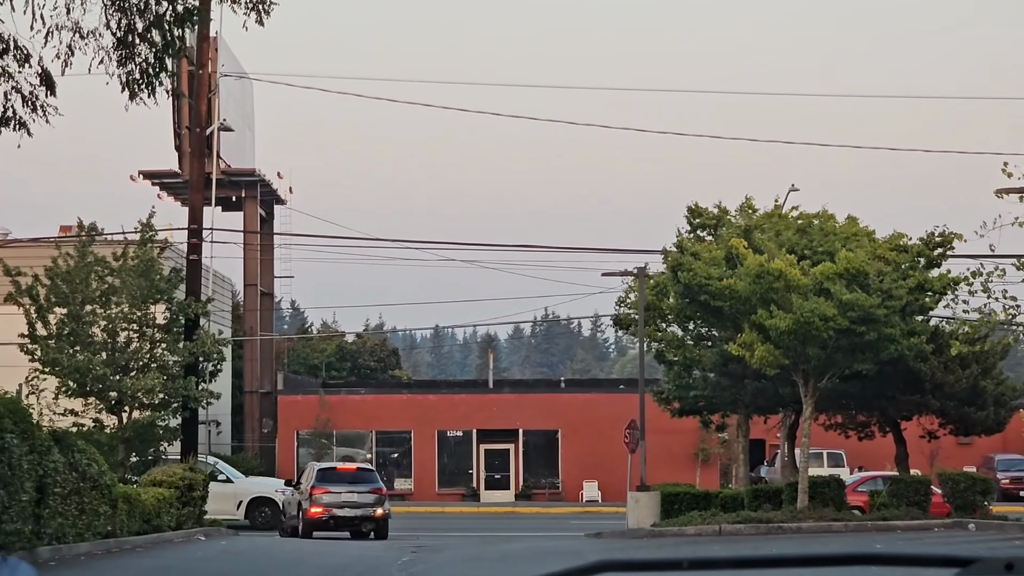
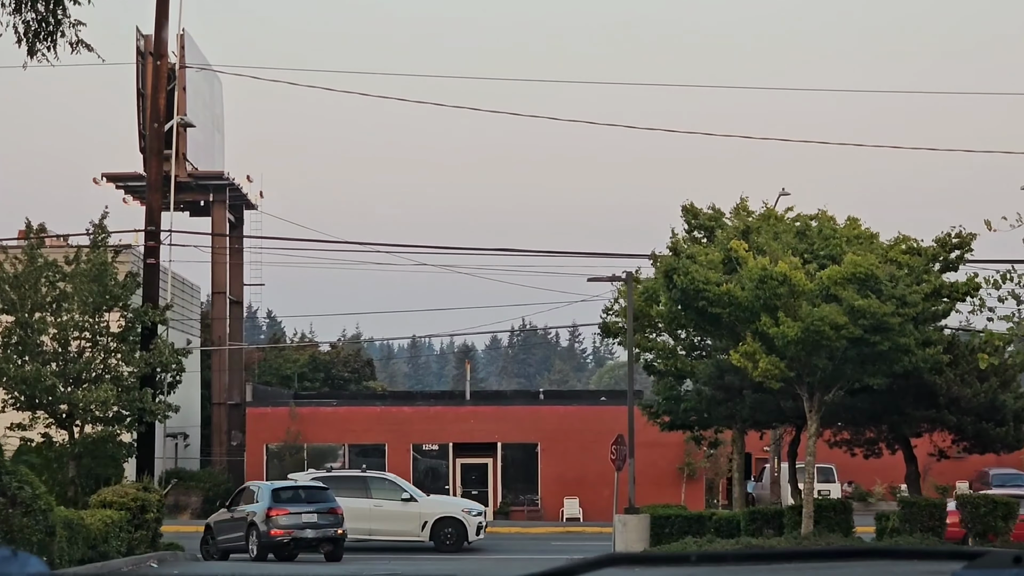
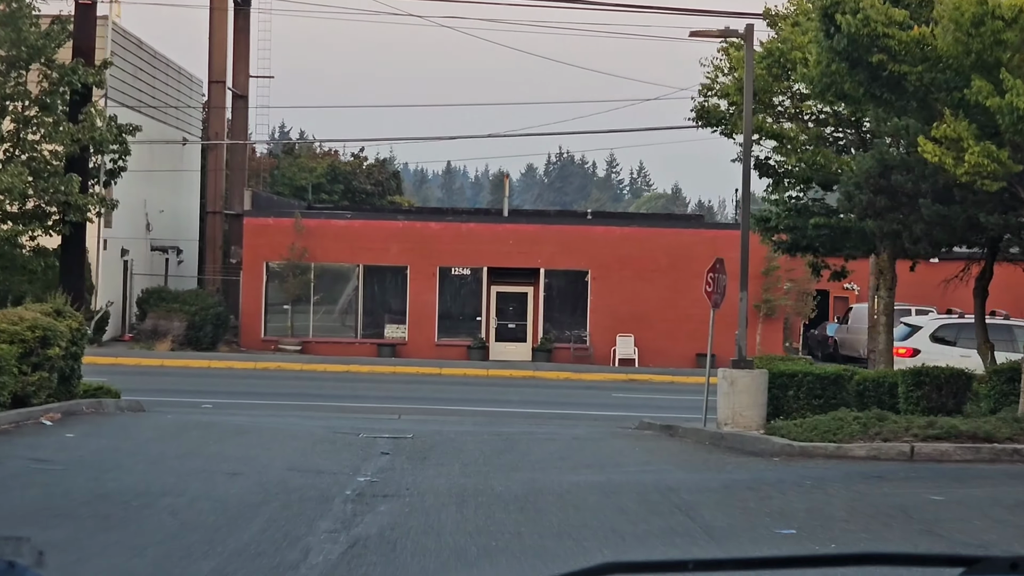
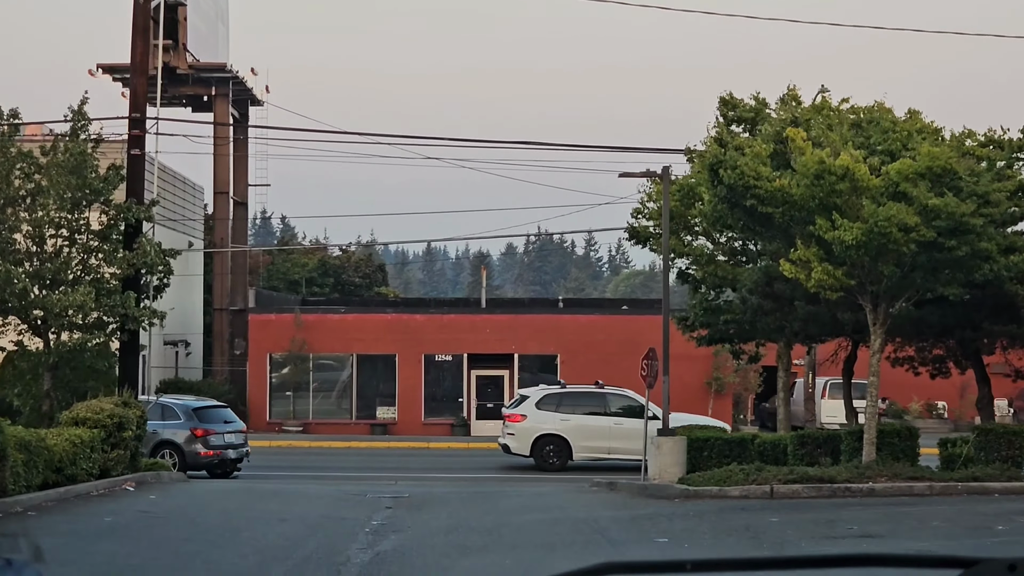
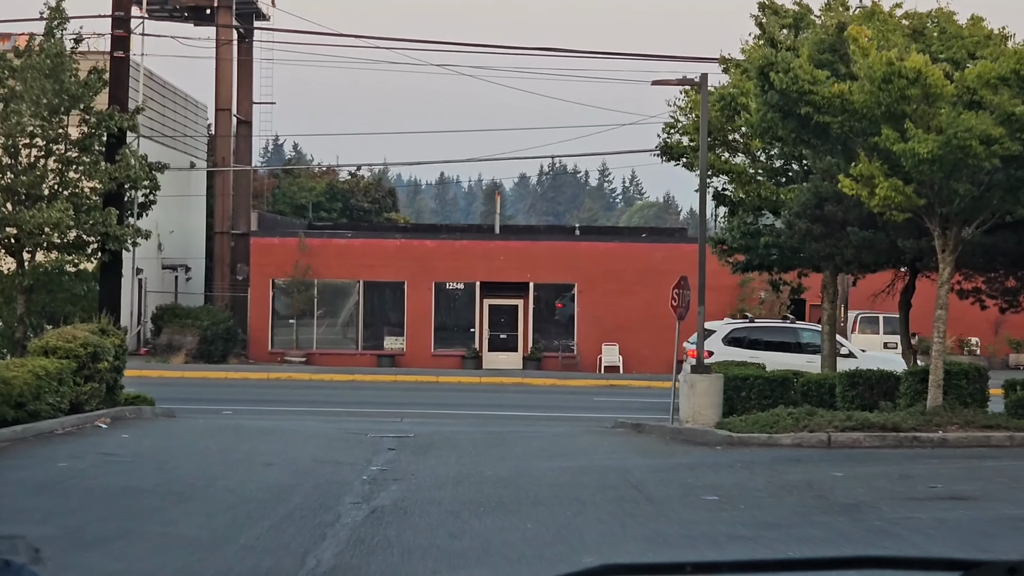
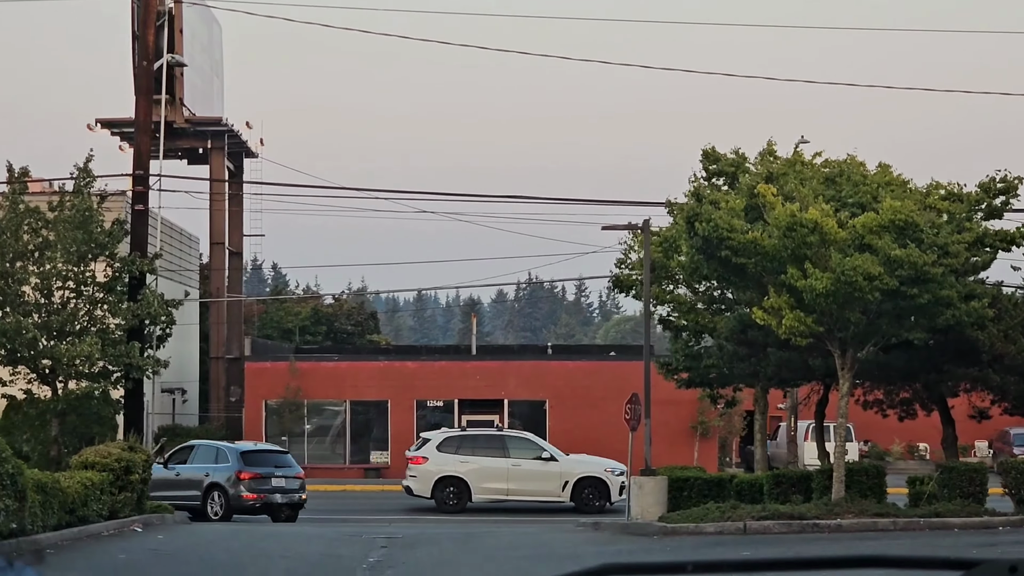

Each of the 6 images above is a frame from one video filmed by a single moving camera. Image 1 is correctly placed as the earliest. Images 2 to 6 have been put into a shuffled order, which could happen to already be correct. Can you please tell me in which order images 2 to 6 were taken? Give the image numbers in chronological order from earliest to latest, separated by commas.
2, 6, 4, 5, 3
